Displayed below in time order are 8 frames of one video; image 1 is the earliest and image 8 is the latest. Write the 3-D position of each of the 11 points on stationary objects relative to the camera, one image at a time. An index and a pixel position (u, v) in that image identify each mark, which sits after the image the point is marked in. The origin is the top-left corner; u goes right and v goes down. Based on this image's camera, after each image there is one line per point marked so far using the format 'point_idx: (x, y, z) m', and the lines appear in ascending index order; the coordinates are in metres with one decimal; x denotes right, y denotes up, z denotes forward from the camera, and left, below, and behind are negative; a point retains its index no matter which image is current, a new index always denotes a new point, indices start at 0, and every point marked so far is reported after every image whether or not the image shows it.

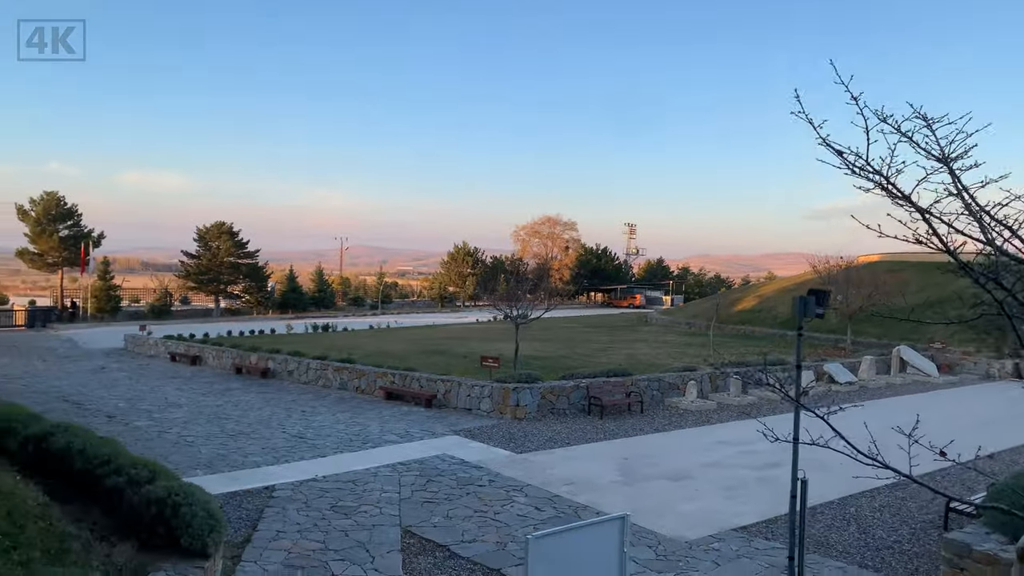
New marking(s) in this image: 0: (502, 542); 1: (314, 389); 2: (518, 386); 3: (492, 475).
0: (-0.1, -2.2, +6.8) m
1: (-3.9, -2.0, +15.8) m
2: (+0.1, -1.6, +12.8) m
3: (-0.2, -2.1, +9.1) m
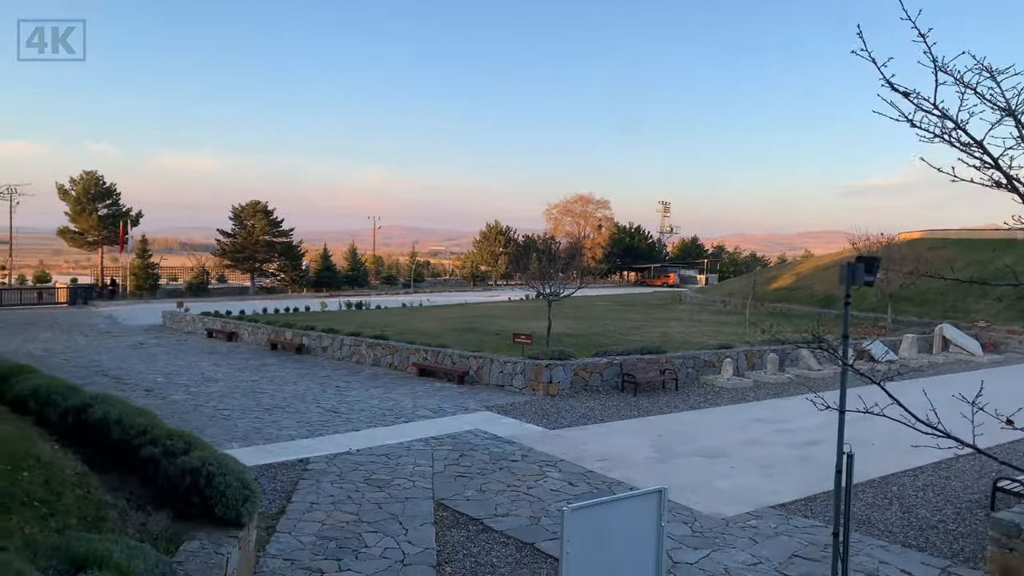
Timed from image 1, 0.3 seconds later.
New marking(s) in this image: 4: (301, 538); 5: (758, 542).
0: (+0.2, -1.9, +6.8) m
1: (-3.3, -1.5, +15.9) m
2: (+0.6, -1.2, +12.7) m
3: (+0.1, -1.8, +9.1) m
4: (-1.6, -1.9, +6.1) m
5: (+2.0, -2.0, +6.4) m
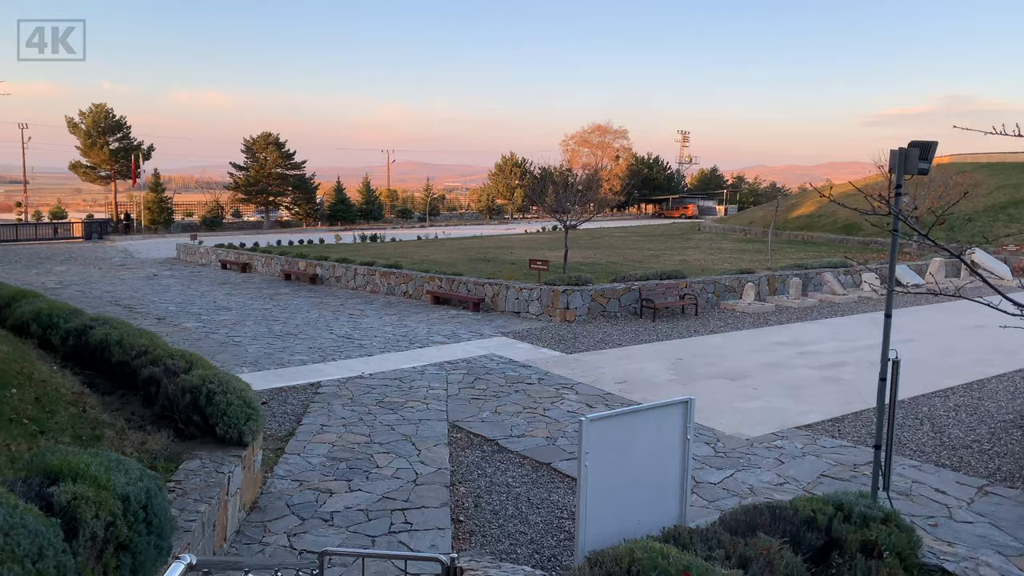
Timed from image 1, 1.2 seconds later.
0: (+0.3, -1.2, +6.6) m
1: (-2.9, -0.1, +15.7) m
2: (+0.9, 0.0, +12.4) m
3: (+0.3, -0.9, +8.9) m
4: (-1.5, -1.3, +5.9) m
5: (+2.1, -1.3, +6.2) m
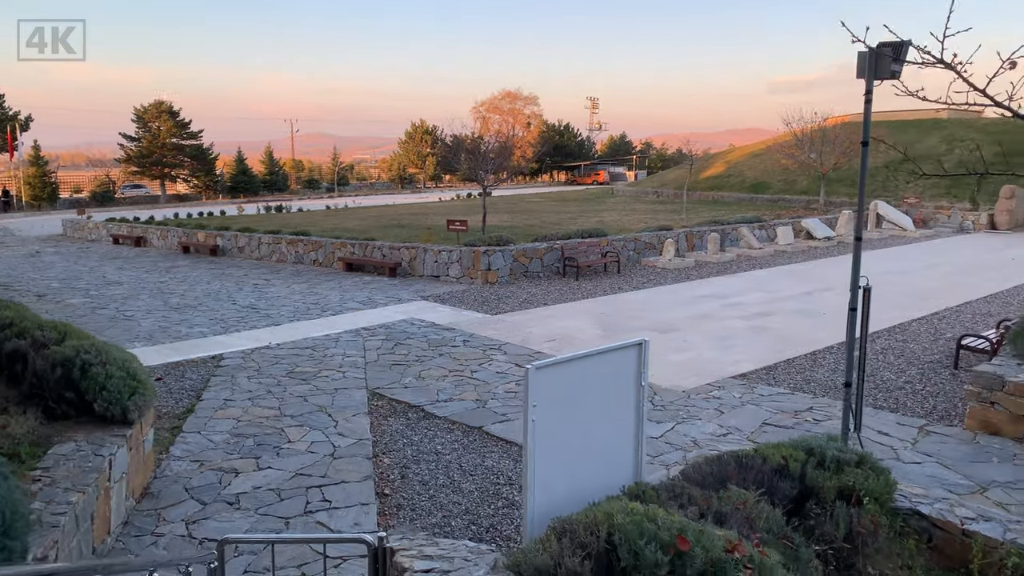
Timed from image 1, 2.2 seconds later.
0: (-0.2, -0.9, +6.1) m
1: (-4.5, +0.4, +14.8) m
2: (-0.4, +0.6, +11.9) m
3: (-0.5, -0.5, +8.4) m
4: (-2.0, -1.0, +5.3) m
5: (+1.6, -0.9, +5.9) m
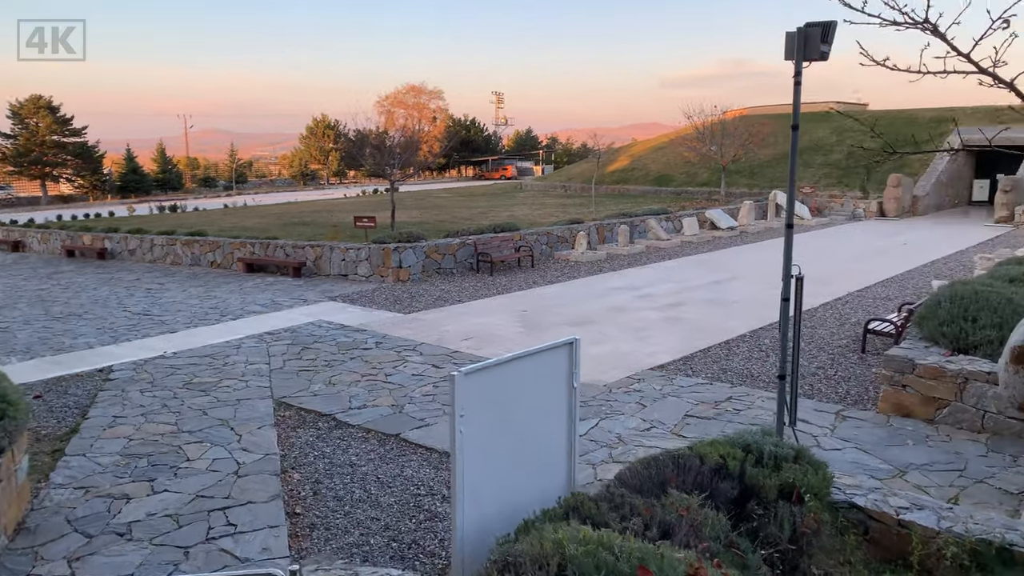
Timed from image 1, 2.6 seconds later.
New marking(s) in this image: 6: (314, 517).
0: (-0.8, -0.8, +5.8) m
1: (-6.1, +0.4, +13.9) m
2: (-1.7, +0.6, +11.5) m
3: (-1.4, -0.5, +8.0) m
4: (-2.5, -1.0, +4.8) m
5: (+1.0, -0.9, +5.8) m
6: (-1.0, -1.2, +4.1) m
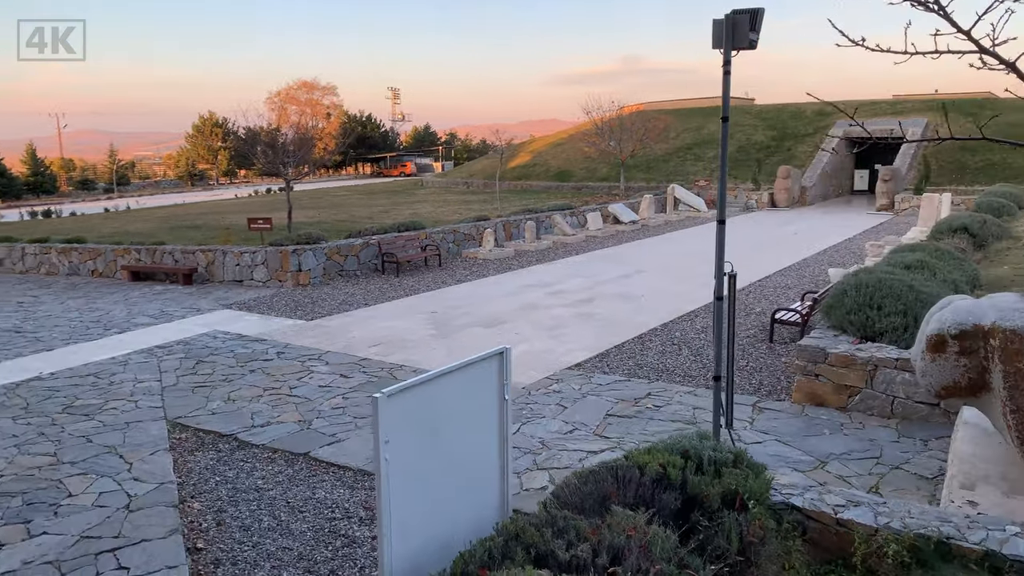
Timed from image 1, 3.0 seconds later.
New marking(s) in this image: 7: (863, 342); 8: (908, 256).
0: (-1.4, -0.9, +5.4) m
1: (-7.6, +0.2, +12.9) m
2: (-3.0, +0.6, +11.0) m
3: (-2.2, -0.5, +7.6) m
4: (-2.9, -1.1, +4.2) m
5: (+0.4, -0.8, +5.7) m
6: (-1.4, -1.2, +3.7) m
7: (+2.5, -0.4, +5.7) m
8: (+3.7, +0.3, +7.5) m
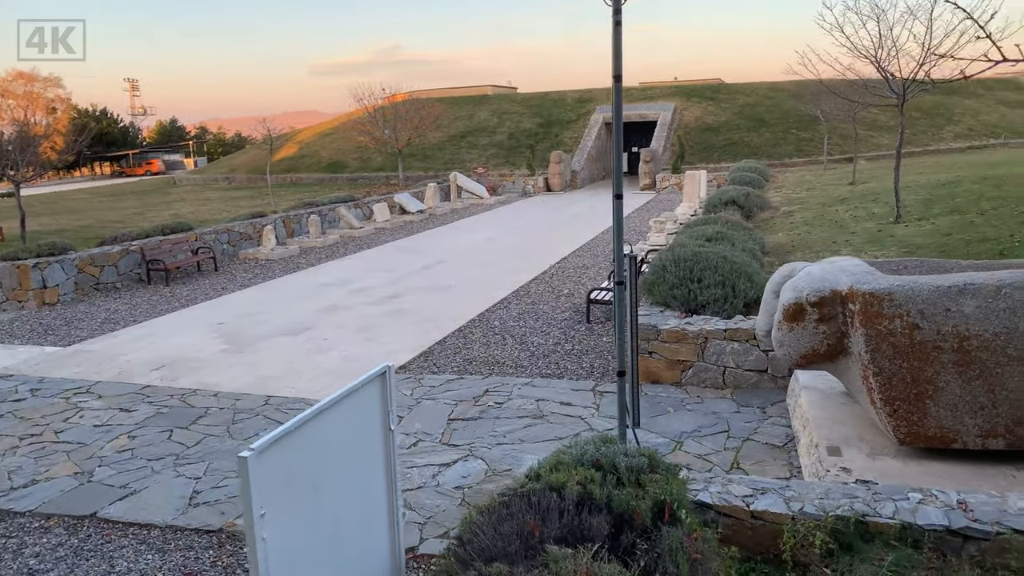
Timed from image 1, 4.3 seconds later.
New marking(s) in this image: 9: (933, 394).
0: (-2.3, -1.0, +4.4) m
1: (-10.5, -0.4, +9.8) m
2: (-5.5, +0.3, +9.3) m
3: (-3.7, -0.7, +6.2) m
4: (-3.4, -1.4, +2.8) m
5: (-0.7, -0.8, +5.1) m
6: (-1.8, -1.3, +2.8) m
7: (+1.3, -0.2, +5.8) m
8: (+1.9, +0.6, +7.8) m
9: (+1.8, -0.5, +3.5) m
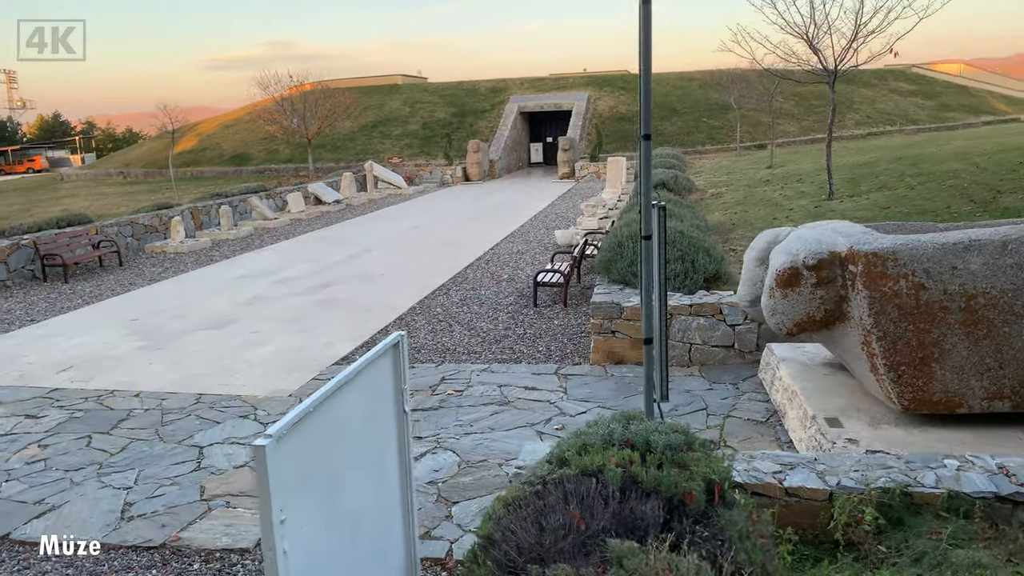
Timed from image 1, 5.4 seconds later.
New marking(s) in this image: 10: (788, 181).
0: (-2.5, -0.9, +3.8) m
1: (-11.2, -0.6, +8.2) m
2: (-6.2, +0.3, +8.3) m
3: (-4.1, -0.7, +5.4) m
4: (-3.4, -1.3, +2.1) m
5: (-0.9, -0.7, +4.7) m
6: (-1.7, -1.3, +2.2) m
7: (+1.0, 0.0, +5.5) m
8: (+1.3, +0.8, +7.6) m
9: (+1.8, -0.3, +3.3) m
10: (+4.2, +1.6, +12.1) m
